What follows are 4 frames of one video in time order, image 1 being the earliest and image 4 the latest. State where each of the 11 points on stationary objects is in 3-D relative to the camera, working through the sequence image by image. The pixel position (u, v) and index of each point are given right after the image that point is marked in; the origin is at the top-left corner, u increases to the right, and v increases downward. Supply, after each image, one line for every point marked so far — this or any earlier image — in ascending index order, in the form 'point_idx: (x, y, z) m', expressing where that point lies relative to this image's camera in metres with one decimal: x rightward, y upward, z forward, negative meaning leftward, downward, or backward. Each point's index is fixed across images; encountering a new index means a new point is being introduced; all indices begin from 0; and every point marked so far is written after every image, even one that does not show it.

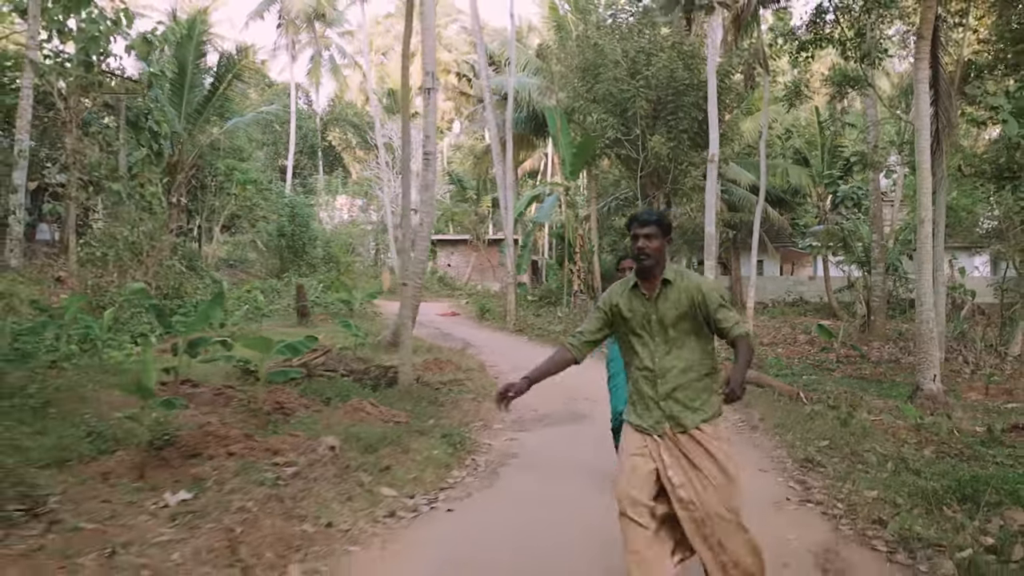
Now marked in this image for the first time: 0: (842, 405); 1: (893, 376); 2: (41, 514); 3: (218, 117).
0: (+3.5, -1.2, +8.6) m
1: (+6.4, -1.5, +13.6) m
2: (-2.5, -1.2, +4.3) m
3: (-7.2, +4.1, +19.2) m
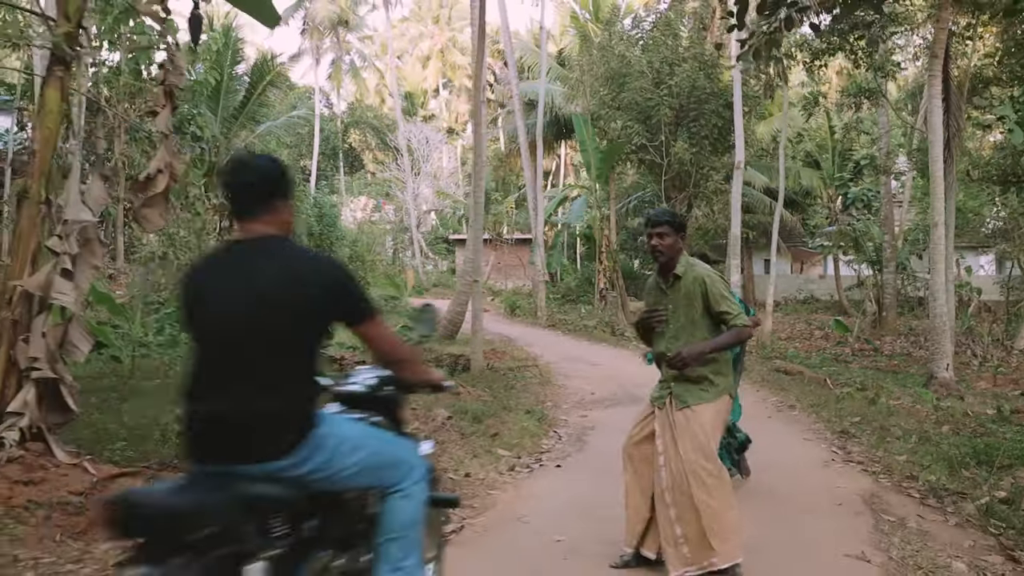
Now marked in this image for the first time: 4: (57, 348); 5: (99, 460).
0: (+4.2, -1.2, +9.6) m
1: (+7.1, -1.4, +14.6) m
2: (-1.8, -1.2, +5.3) m
3: (-6.5, +4.1, +20.3) m
4: (-2.6, -0.3, +4.7) m
5: (-2.6, -1.1, +5.0) m
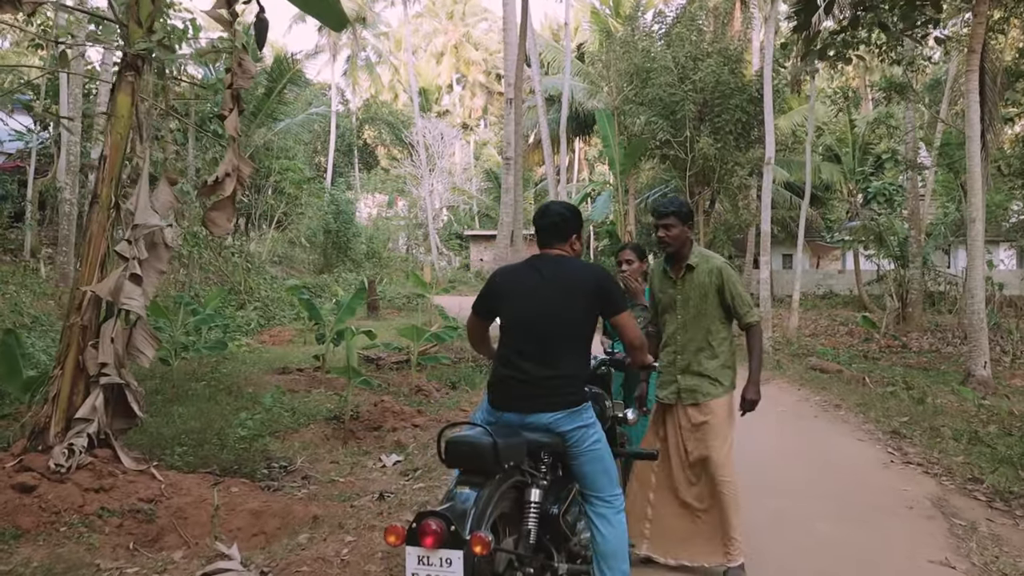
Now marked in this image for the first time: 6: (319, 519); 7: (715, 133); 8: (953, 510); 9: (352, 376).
0: (+4.7, -1.2, +9.5) m
1: (+7.7, -1.4, +14.4) m
2: (-1.4, -1.2, +5.3) m
3: (-5.9, +4.2, +20.3) m
4: (-2.3, -0.4, +4.7) m
5: (-2.2, -1.1, +5.0) m
6: (-1.0, -1.2, +4.3) m
7: (+4.3, +3.2, +17.0) m
8: (+2.8, -1.4, +5.0) m
9: (-1.3, -0.7, +6.7) m
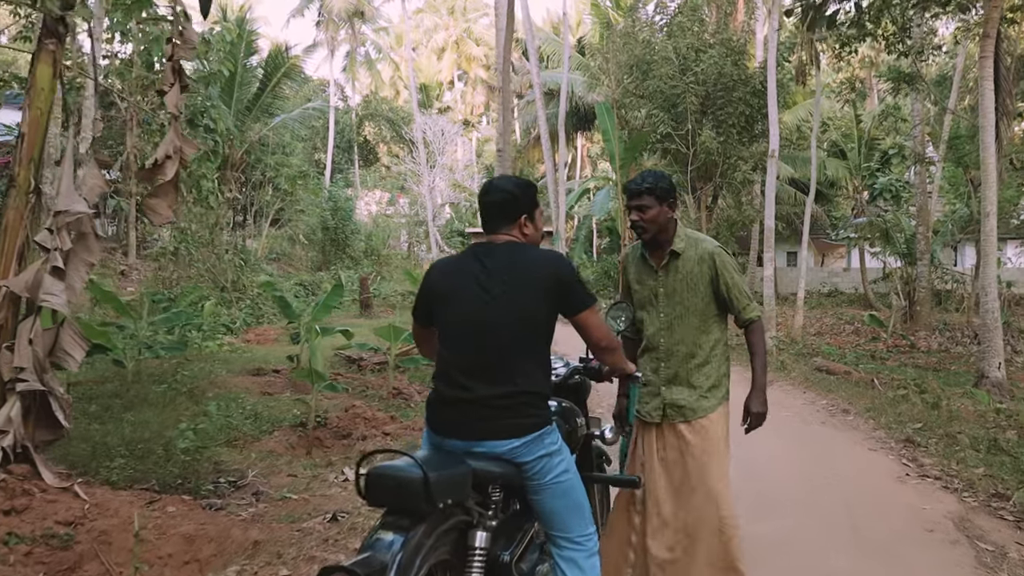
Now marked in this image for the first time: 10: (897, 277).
0: (+4.5, -1.1, +8.9) m
1: (+7.5, -1.3, +13.9) m
2: (-1.6, -1.2, +4.8) m
3: (-6.0, +4.3, +19.8) m
4: (-2.4, -0.3, +4.2) m
5: (-2.3, -1.1, +4.5) m
6: (-1.2, -1.2, +3.8) m
7: (+4.2, +3.3, +16.4) m
8: (+2.6, -1.4, +4.5) m
9: (-1.5, -0.7, +6.2) m
10: (+9.3, +0.3, +19.4) m
